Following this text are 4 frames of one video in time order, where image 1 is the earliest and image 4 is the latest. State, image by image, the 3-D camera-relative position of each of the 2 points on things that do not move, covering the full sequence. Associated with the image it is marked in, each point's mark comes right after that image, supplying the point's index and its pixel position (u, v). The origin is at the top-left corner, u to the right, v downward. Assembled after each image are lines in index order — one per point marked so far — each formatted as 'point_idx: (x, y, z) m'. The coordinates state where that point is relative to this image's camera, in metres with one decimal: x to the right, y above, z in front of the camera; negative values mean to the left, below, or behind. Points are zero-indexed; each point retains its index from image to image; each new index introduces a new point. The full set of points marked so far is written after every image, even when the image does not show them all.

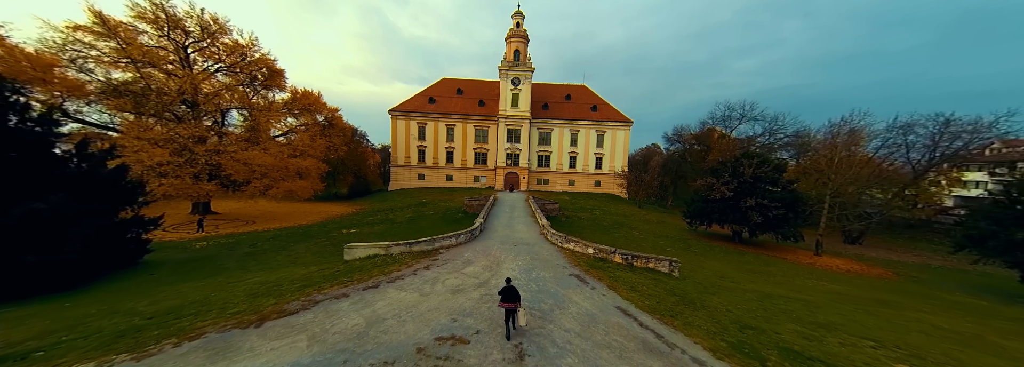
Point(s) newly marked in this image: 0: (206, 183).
0: (-20.6, 0.0, +17.6) m
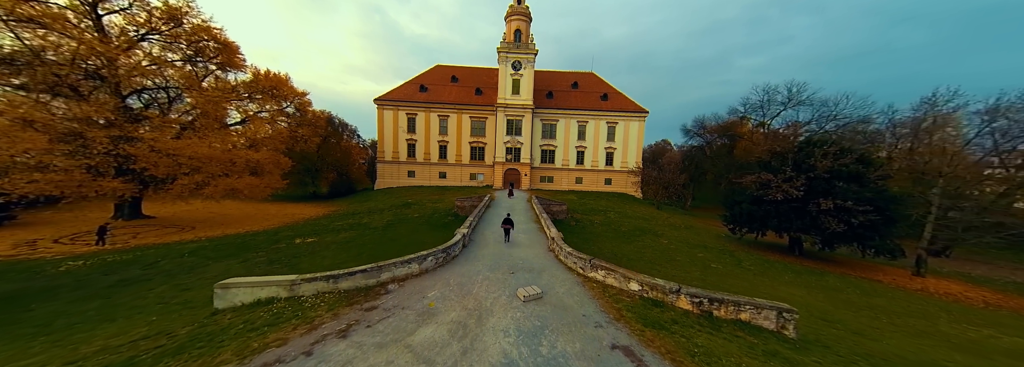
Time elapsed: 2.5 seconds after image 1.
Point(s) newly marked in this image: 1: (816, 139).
0: (-20.7, +0.2, +13.6) m
1: (+16.5, +2.4, +14.3) m
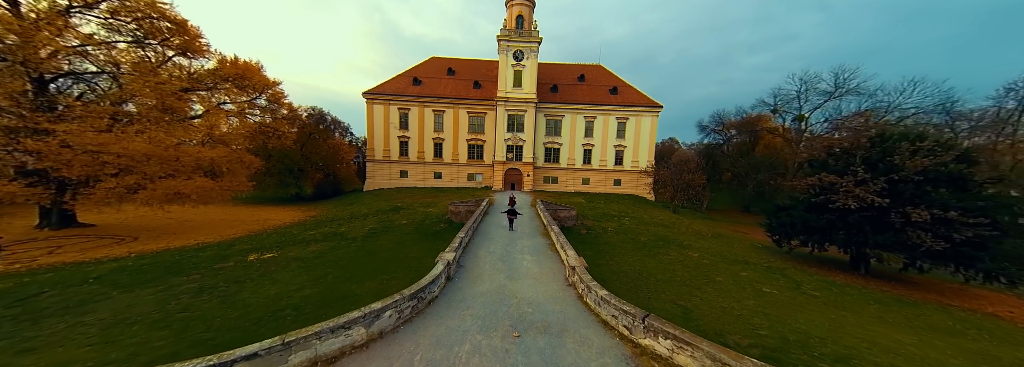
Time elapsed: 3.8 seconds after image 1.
0: (-20.6, 0.0, +10.8) m
1: (+16.6, +2.2, +11.4) m
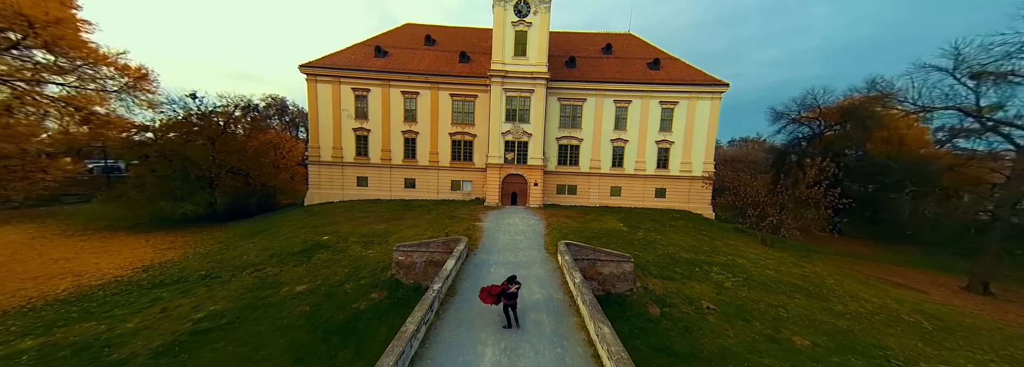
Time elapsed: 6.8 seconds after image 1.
0: (-20.7, -1.1, +1.1) m
1: (+16.5, +1.1, +1.4) m
